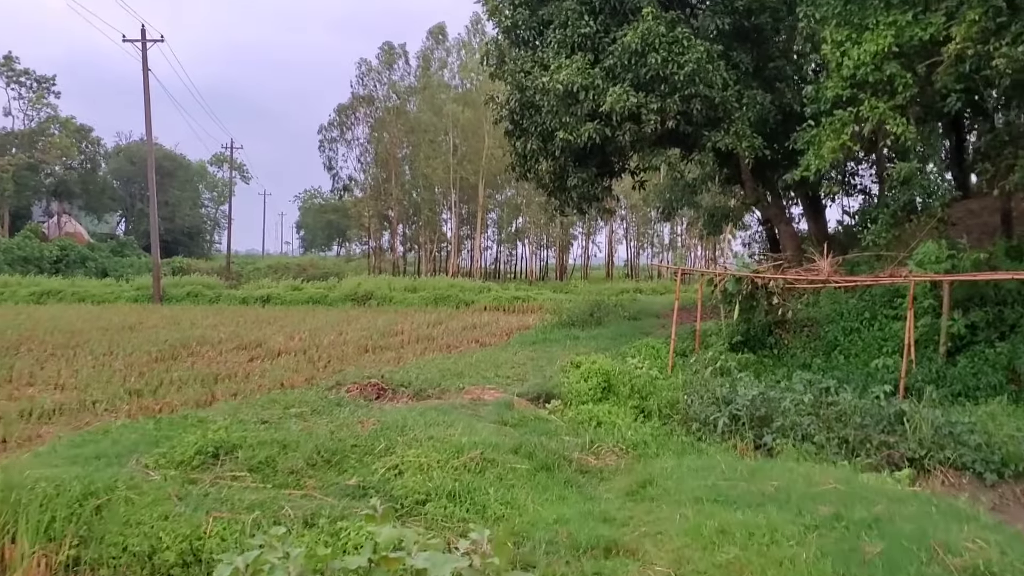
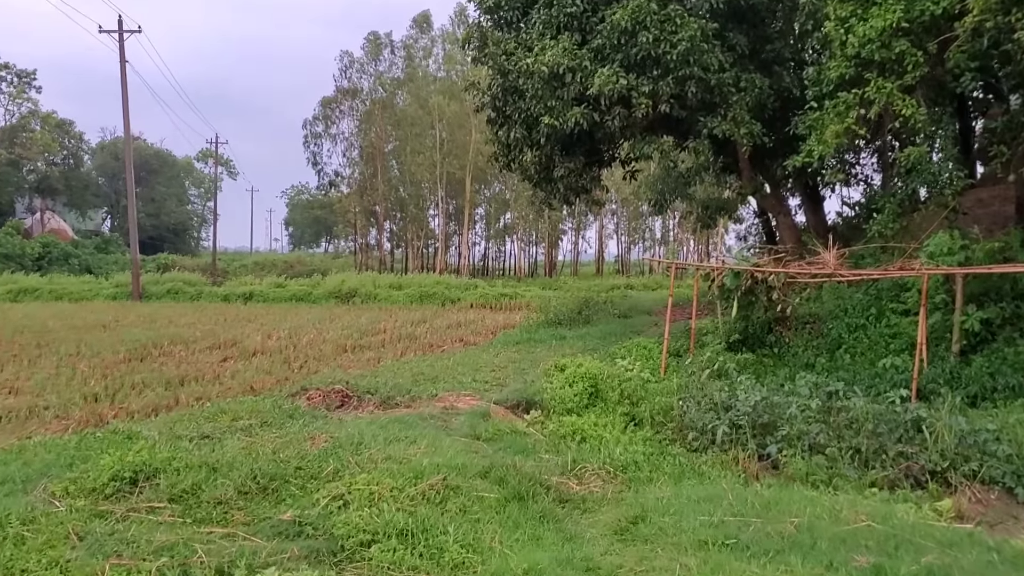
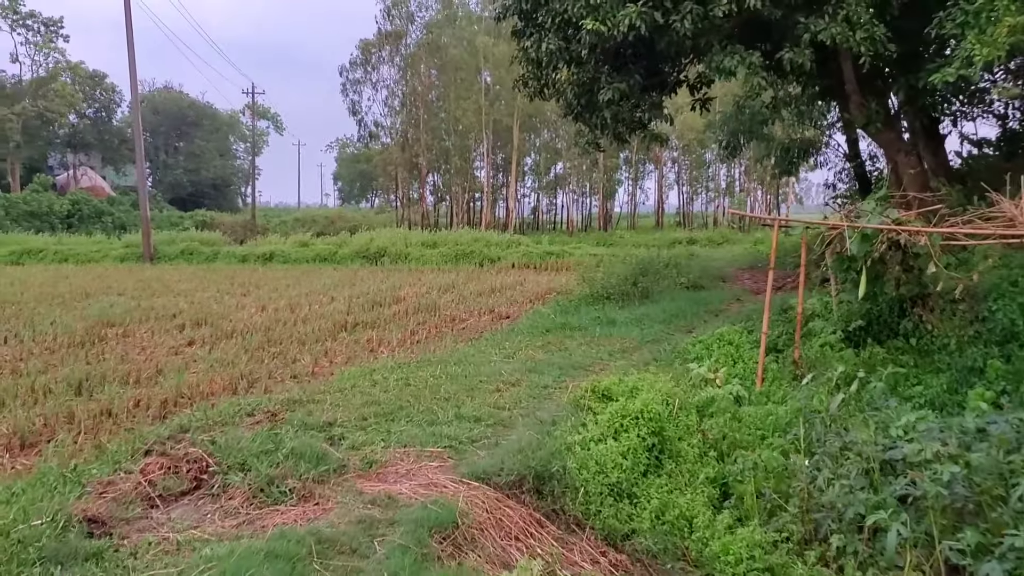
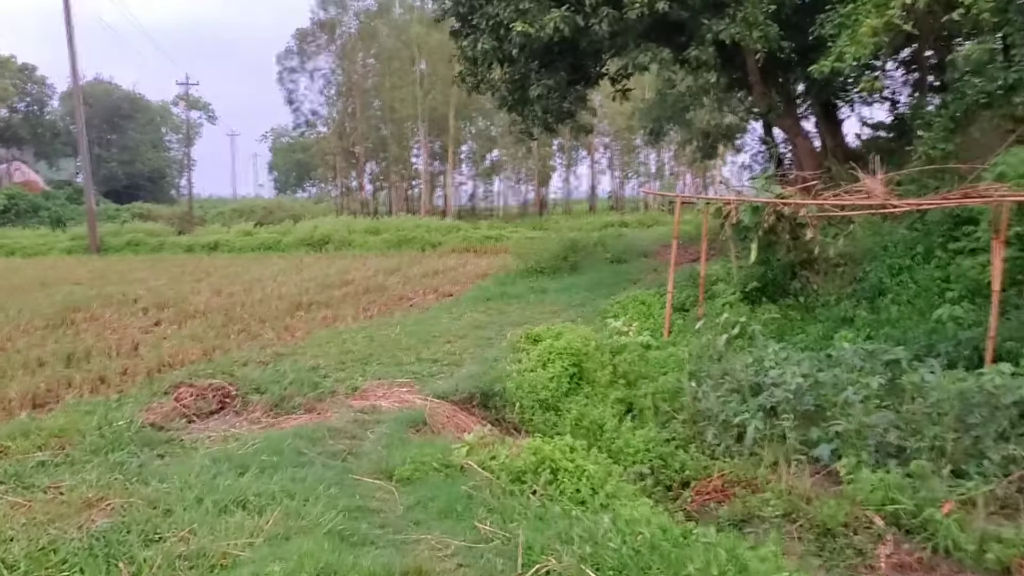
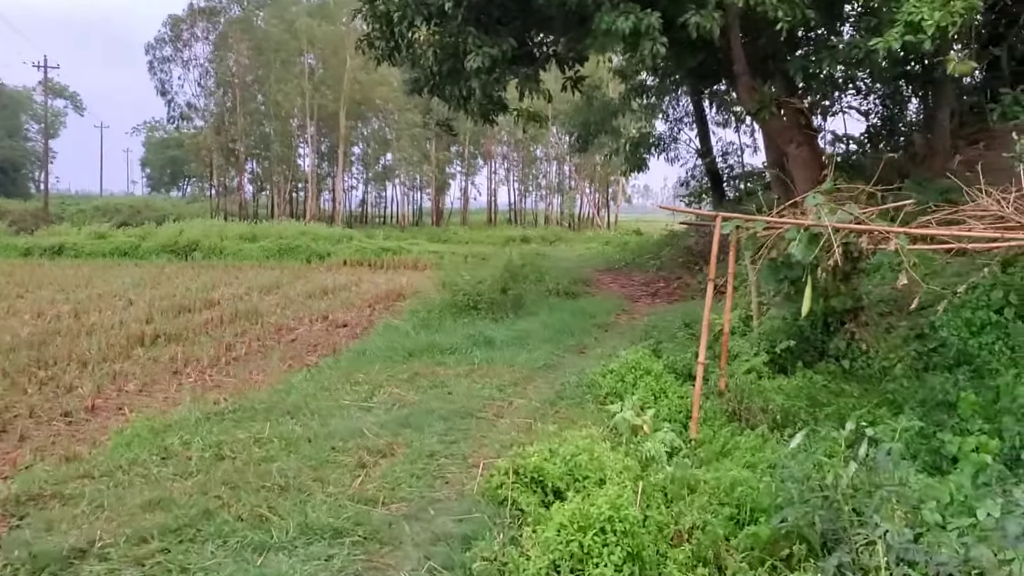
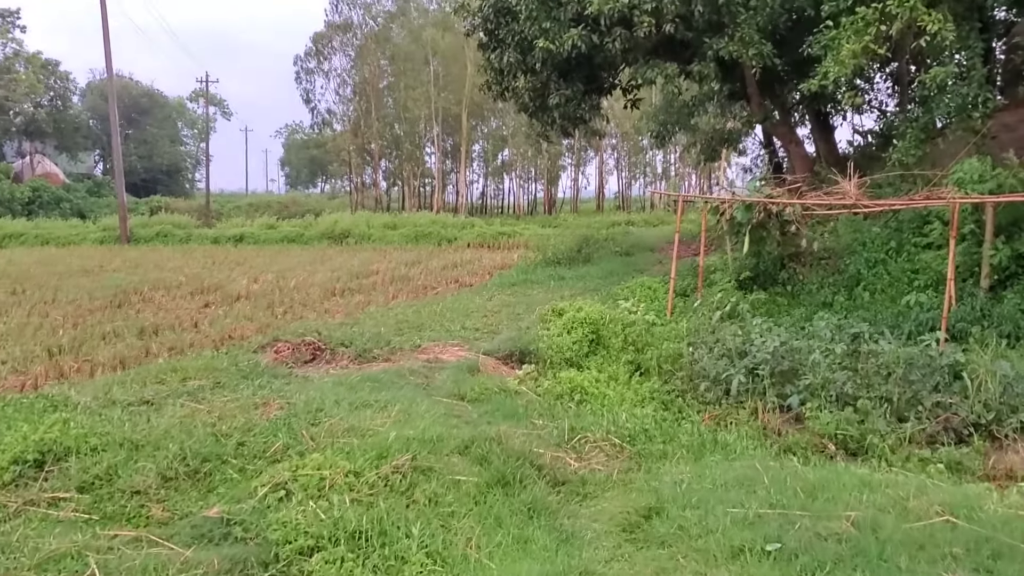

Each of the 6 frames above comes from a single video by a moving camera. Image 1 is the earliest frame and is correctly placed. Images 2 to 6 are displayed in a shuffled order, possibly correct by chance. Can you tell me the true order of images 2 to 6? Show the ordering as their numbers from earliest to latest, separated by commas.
2, 6, 4, 3, 5
